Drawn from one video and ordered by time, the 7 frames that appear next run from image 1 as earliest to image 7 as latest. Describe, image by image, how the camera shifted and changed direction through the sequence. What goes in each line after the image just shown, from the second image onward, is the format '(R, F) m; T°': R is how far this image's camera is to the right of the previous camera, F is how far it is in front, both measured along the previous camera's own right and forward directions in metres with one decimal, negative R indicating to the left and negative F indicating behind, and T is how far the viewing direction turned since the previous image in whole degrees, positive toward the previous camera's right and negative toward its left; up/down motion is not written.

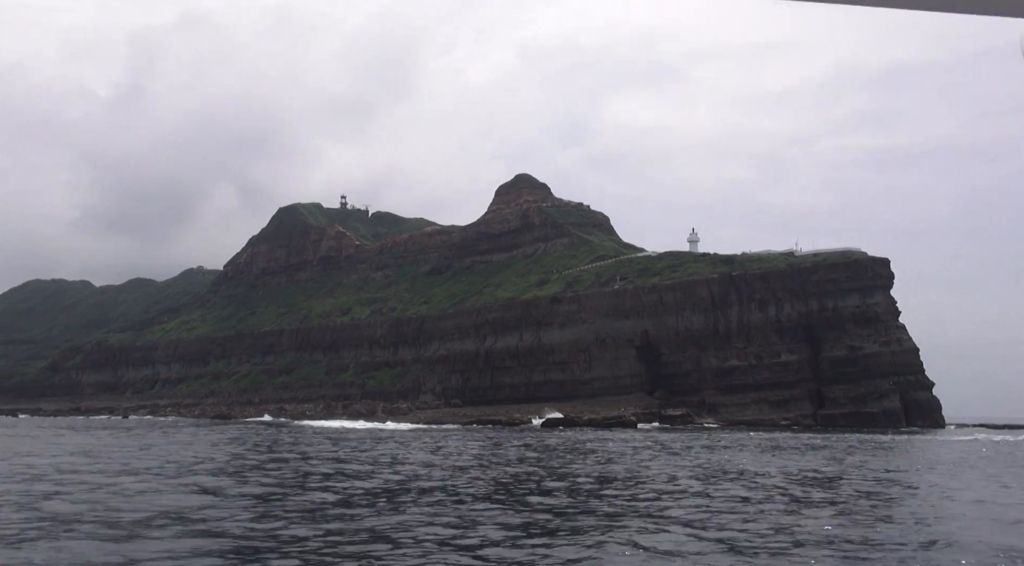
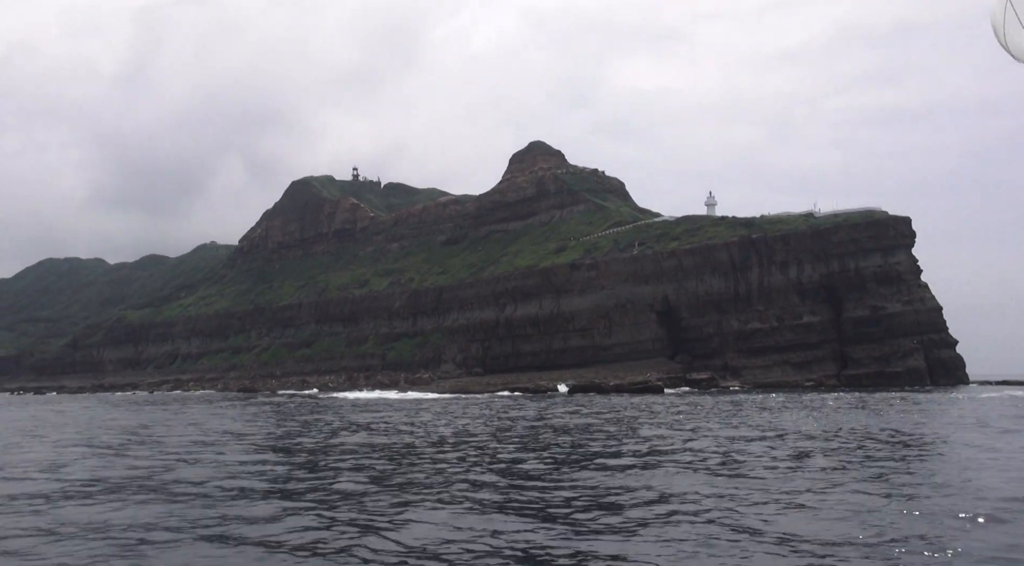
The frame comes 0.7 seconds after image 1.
(-1.2, -0.1) m; -1°
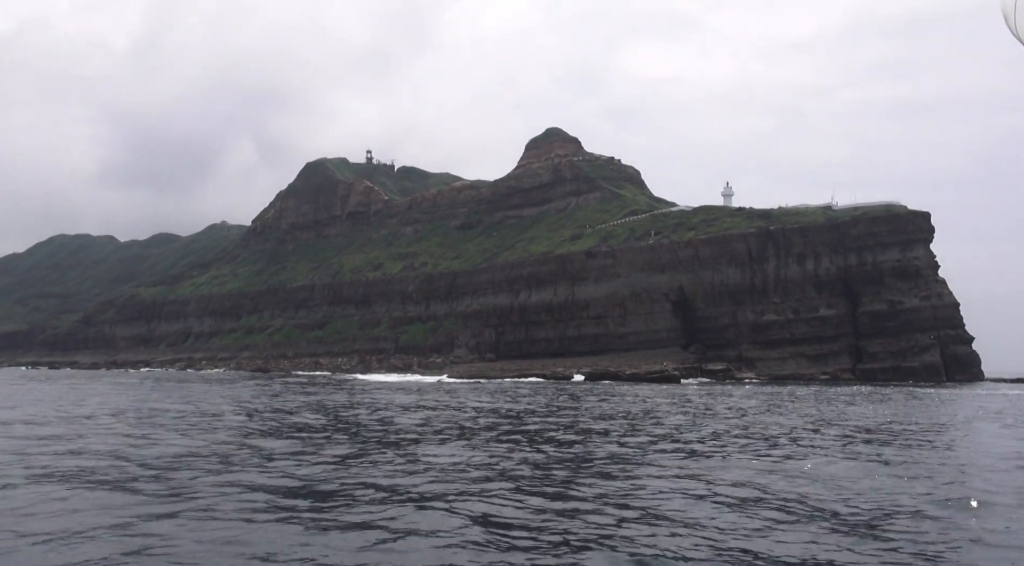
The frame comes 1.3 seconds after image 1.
(-1.0, -0.1) m; 0°
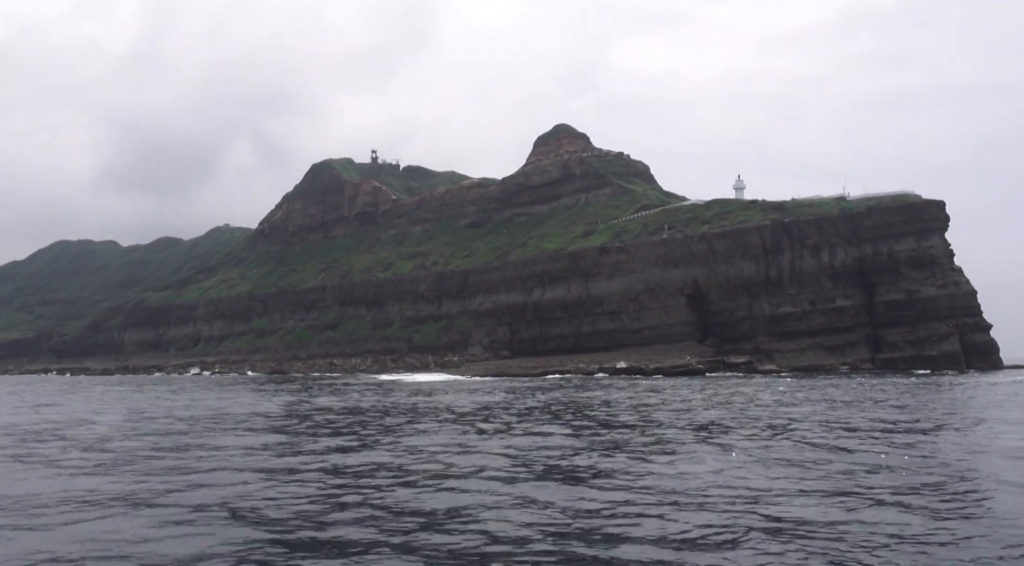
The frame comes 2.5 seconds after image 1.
(-1.9, -0.1) m; 0°
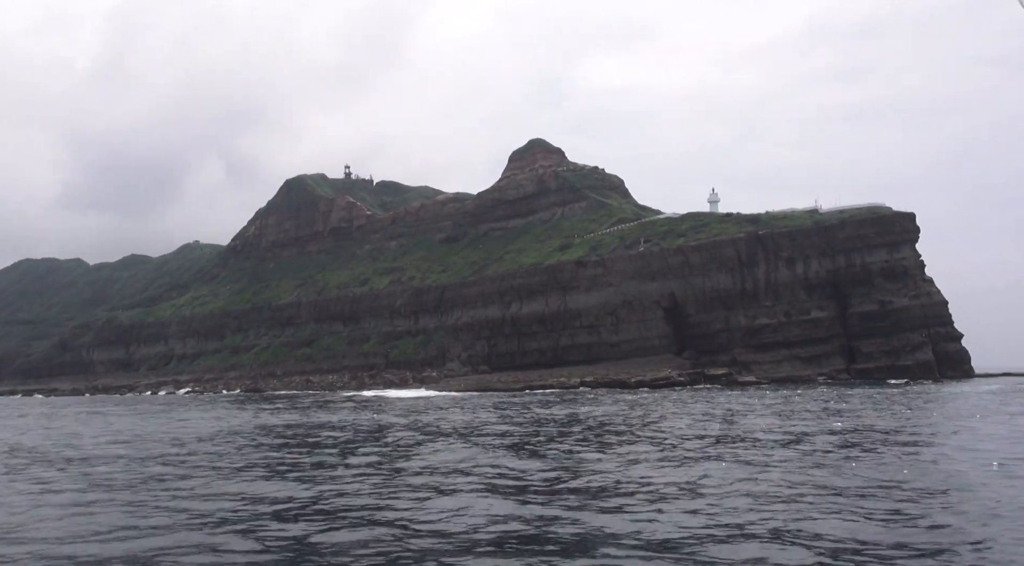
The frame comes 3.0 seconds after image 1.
(-0.5, +0.1) m; +2°
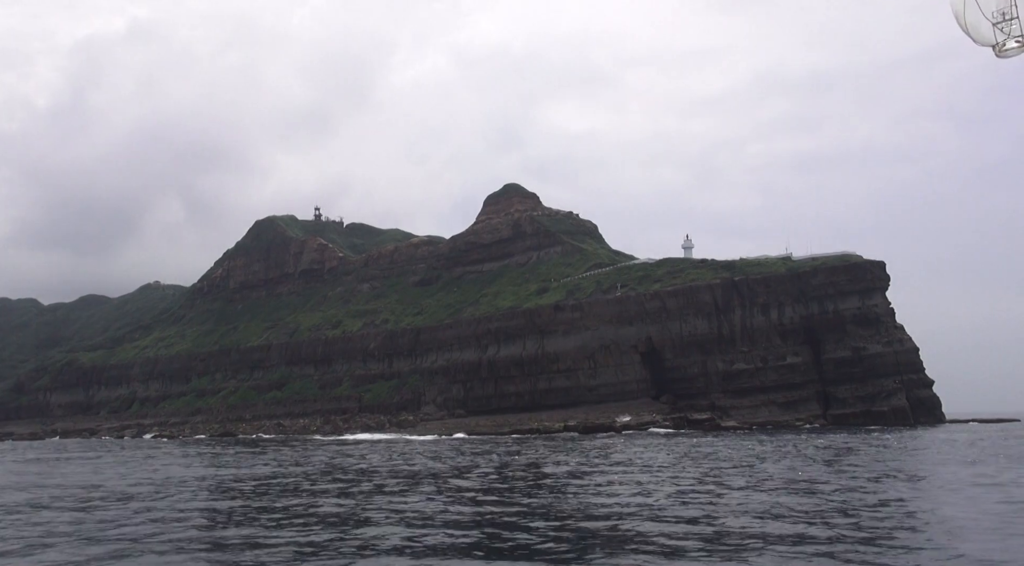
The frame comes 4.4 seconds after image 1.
(-1.8, 0.0) m; +3°
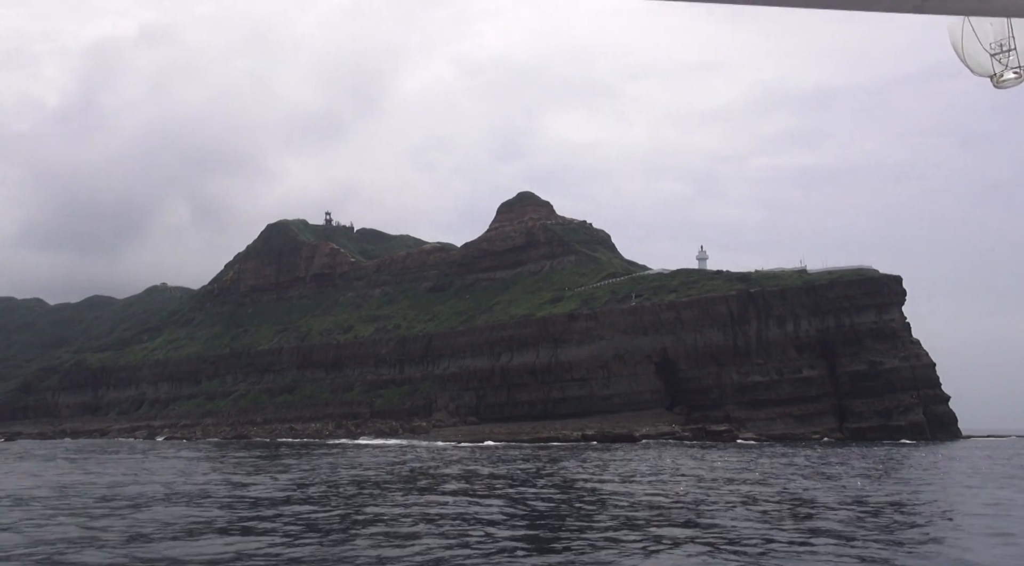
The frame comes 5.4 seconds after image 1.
(-1.6, -0.1) m; 0°
